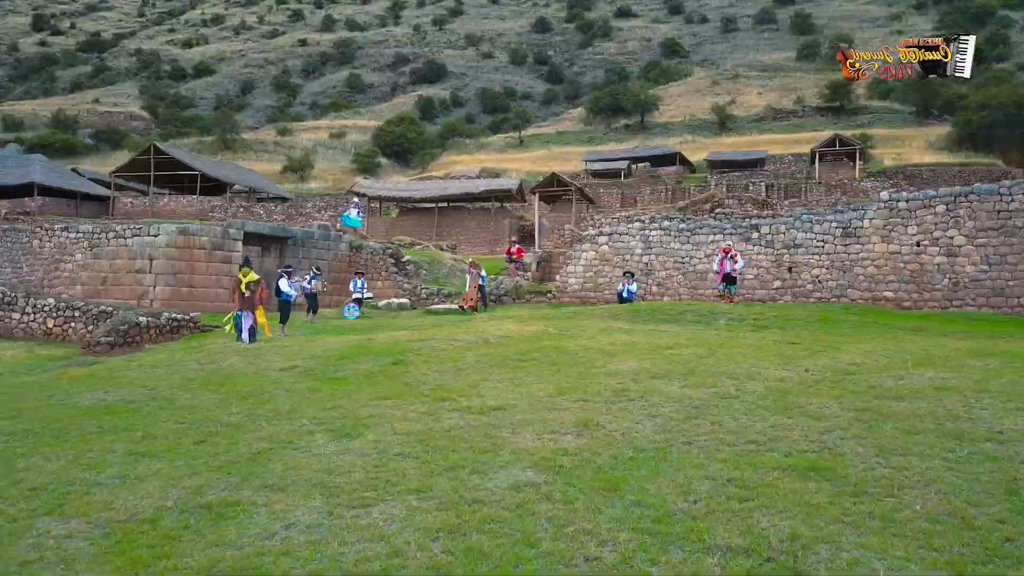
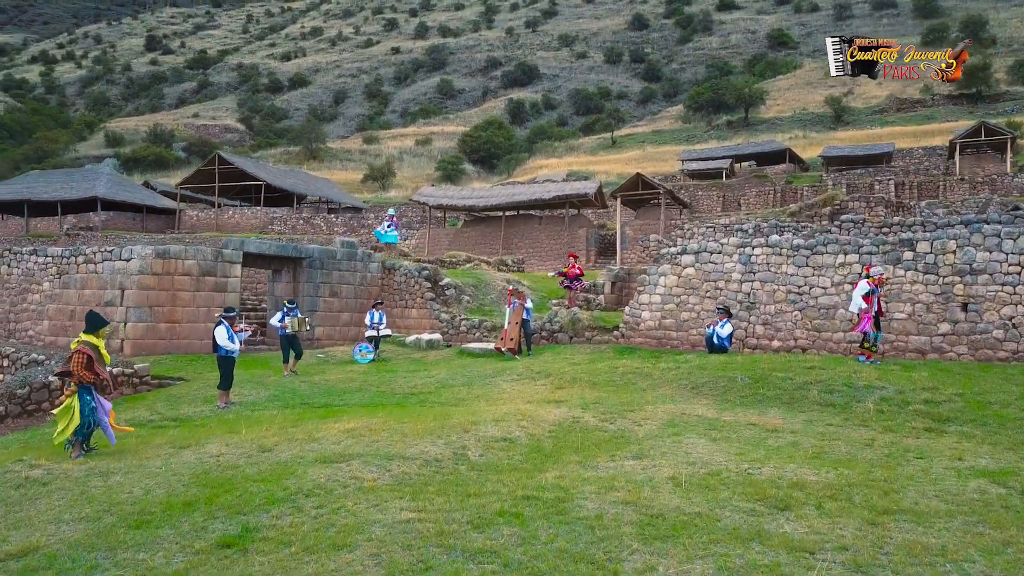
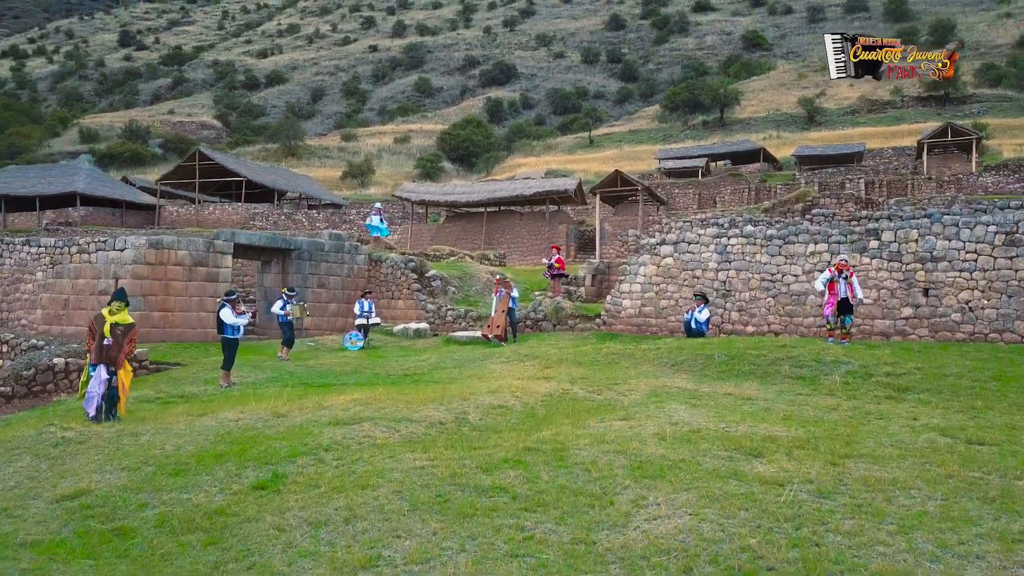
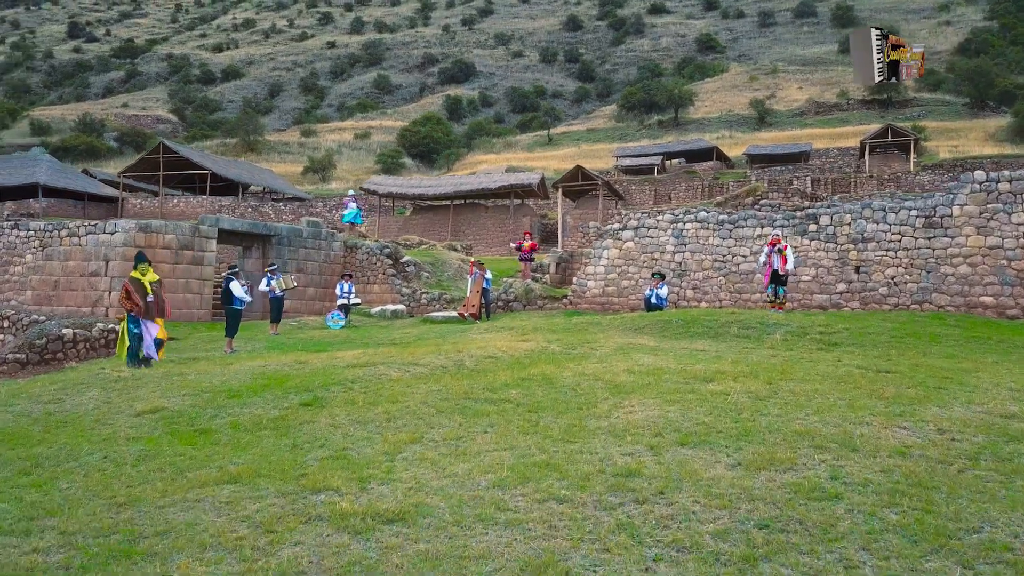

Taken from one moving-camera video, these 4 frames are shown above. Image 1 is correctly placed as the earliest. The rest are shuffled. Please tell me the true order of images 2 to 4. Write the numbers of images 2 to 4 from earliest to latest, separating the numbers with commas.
4, 3, 2
